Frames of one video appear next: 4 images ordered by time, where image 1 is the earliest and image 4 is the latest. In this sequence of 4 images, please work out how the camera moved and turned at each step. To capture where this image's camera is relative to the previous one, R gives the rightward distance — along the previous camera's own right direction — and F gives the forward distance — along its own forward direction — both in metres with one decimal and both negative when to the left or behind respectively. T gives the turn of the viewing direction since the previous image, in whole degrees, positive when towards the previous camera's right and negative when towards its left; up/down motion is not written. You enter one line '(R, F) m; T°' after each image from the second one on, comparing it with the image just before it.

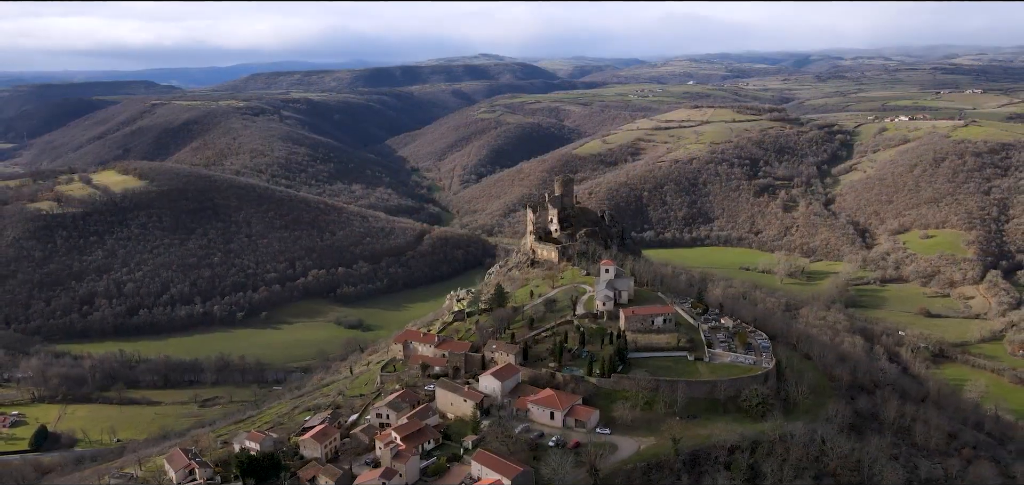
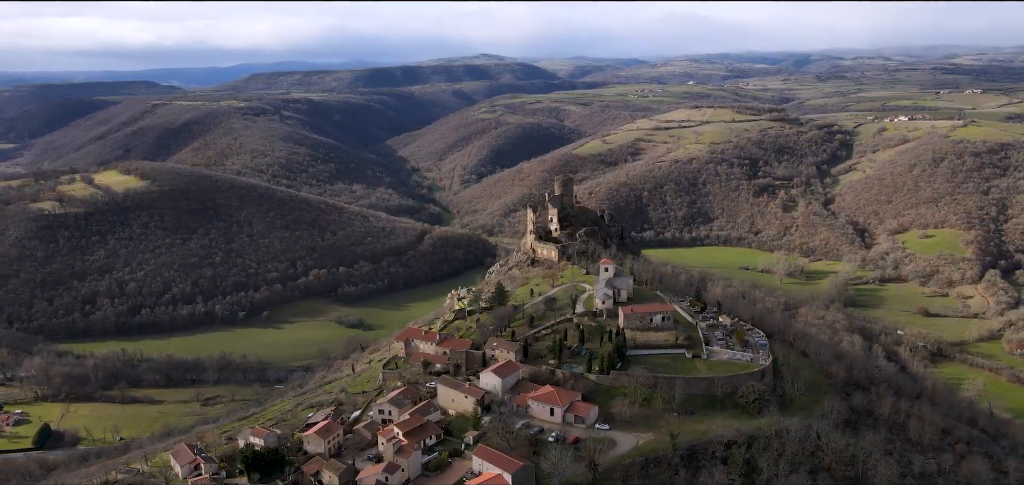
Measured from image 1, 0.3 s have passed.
(0.0, -1.0) m; 0°
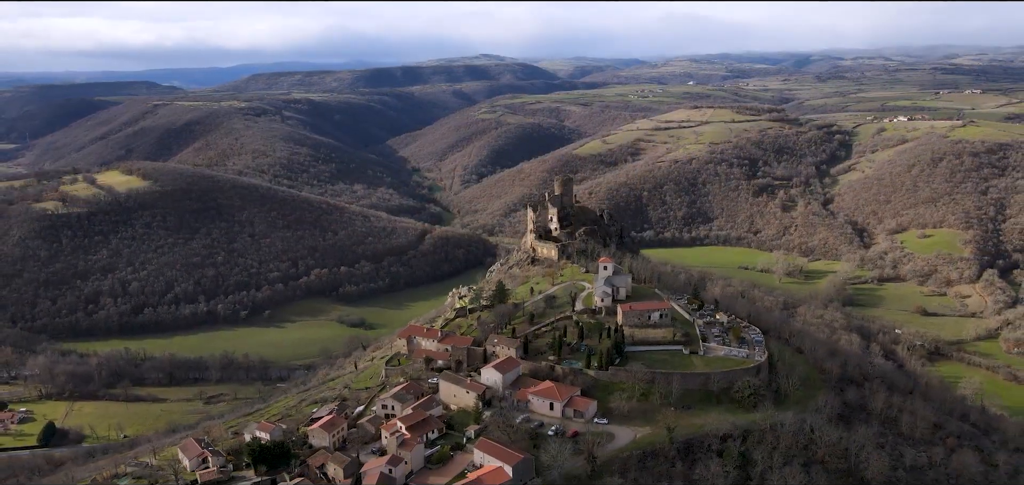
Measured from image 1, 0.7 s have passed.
(0.0, -1.4) m; 0°
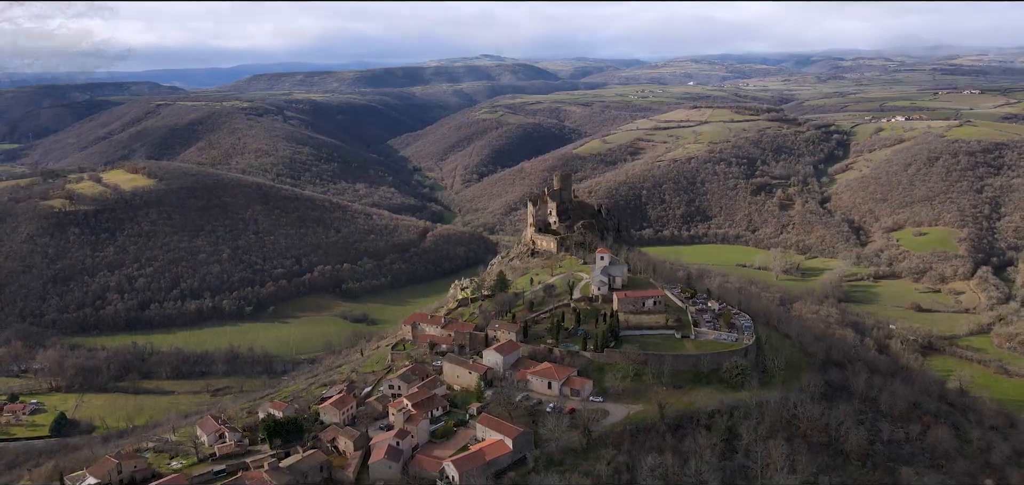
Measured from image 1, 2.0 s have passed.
(0.0, -3.6) m; 0°
